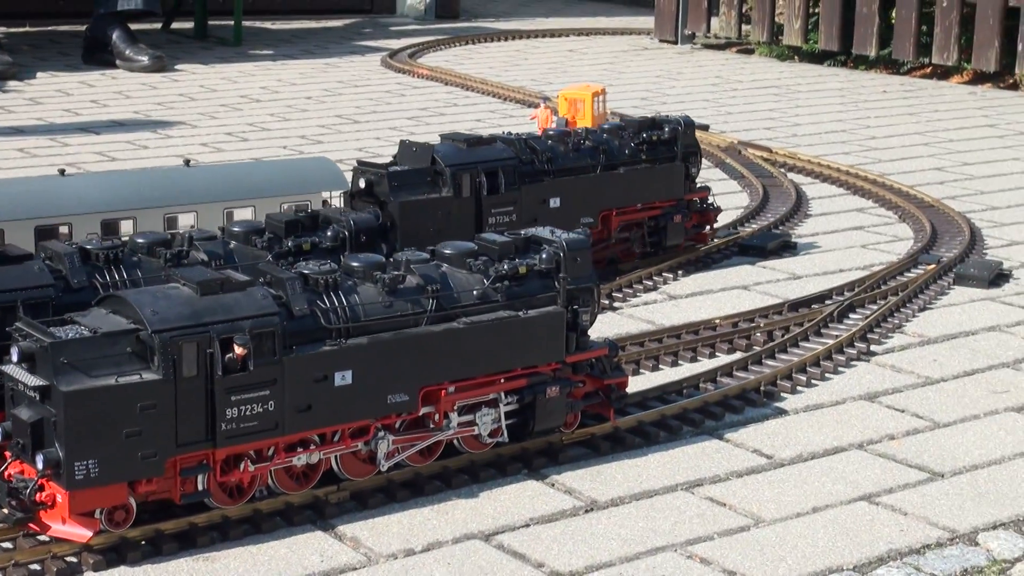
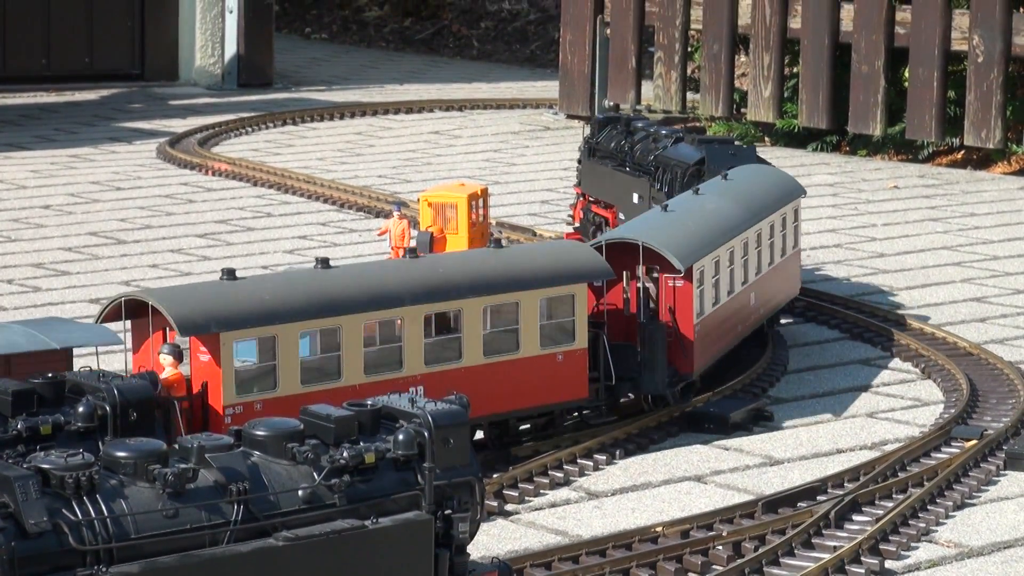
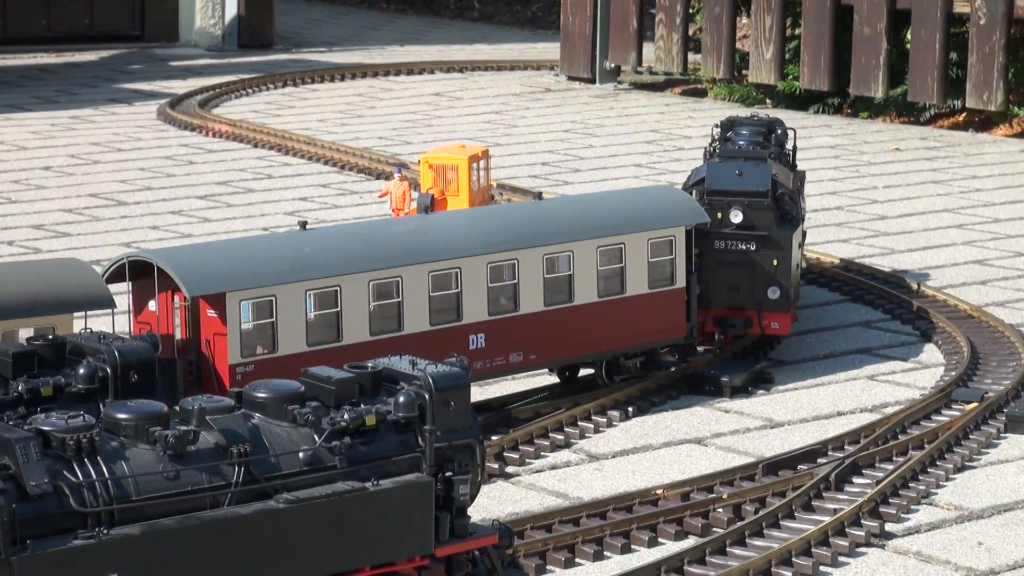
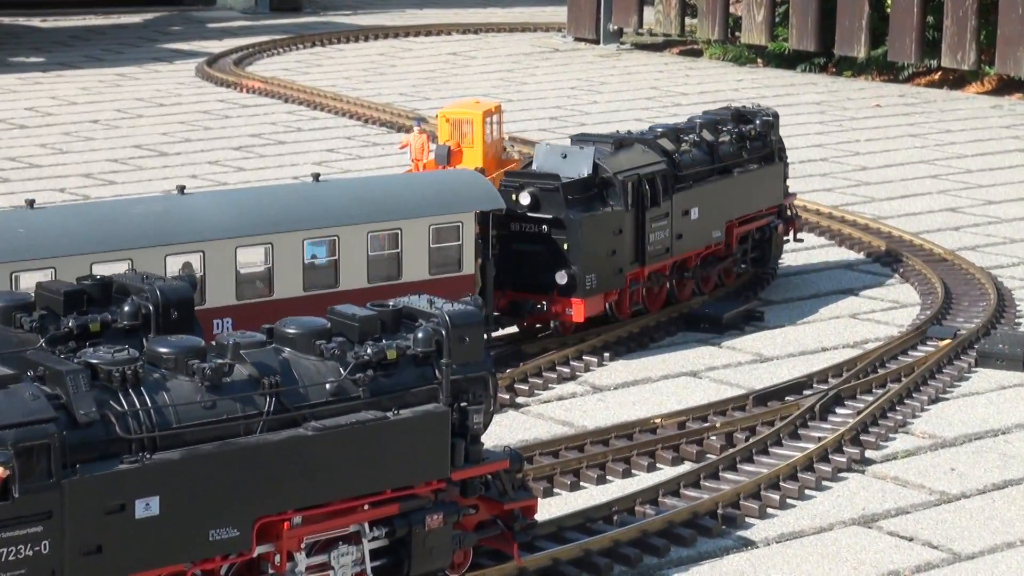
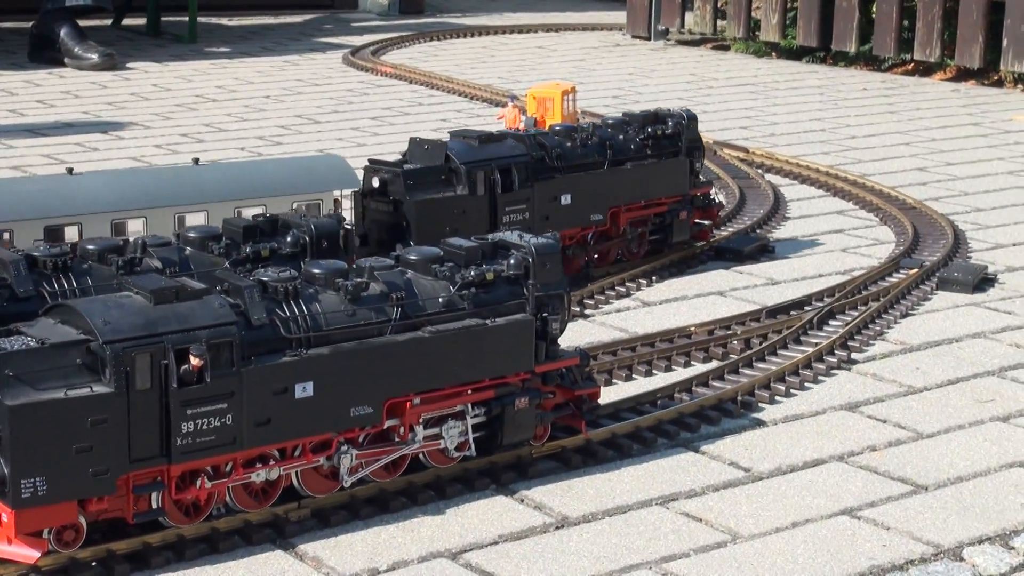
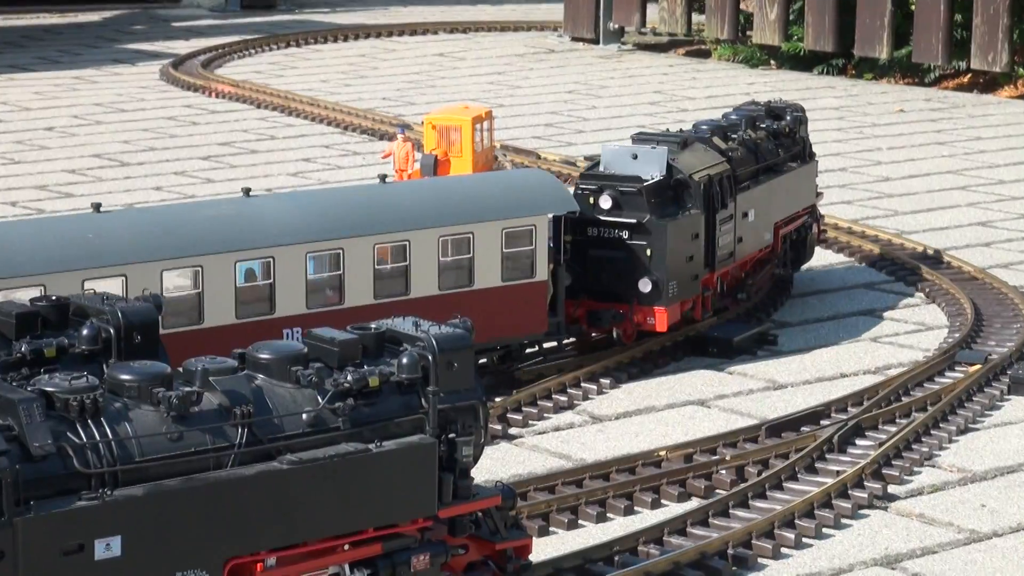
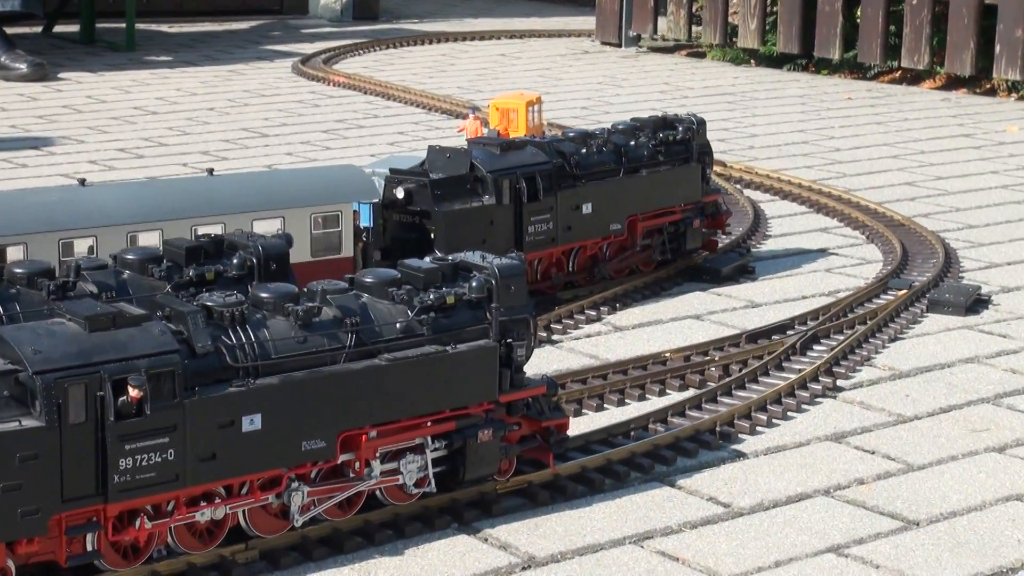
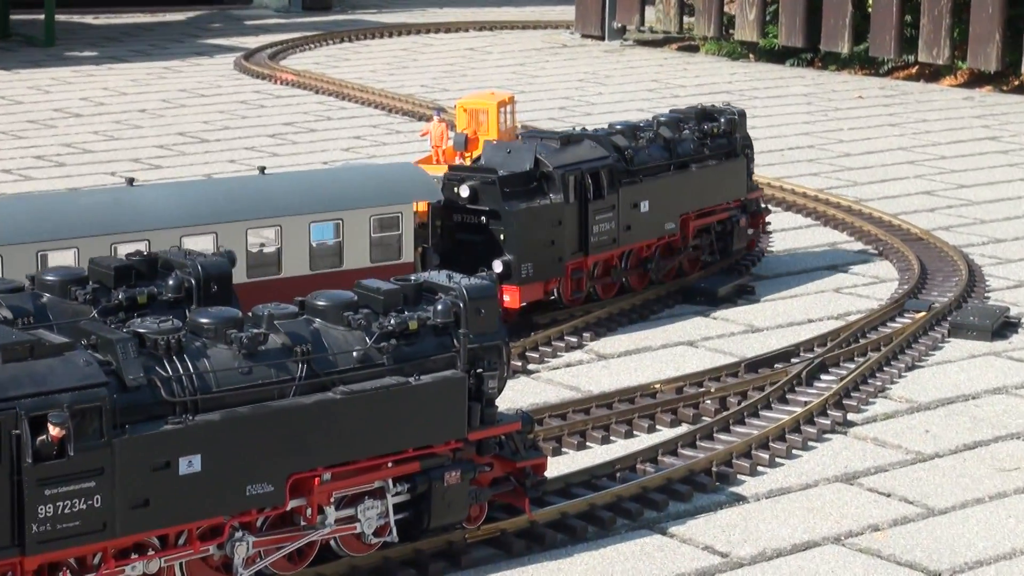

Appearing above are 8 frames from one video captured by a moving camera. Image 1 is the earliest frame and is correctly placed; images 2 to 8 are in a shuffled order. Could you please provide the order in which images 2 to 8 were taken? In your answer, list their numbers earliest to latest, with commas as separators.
5, 7, 8, 4, 6, 3, 2
